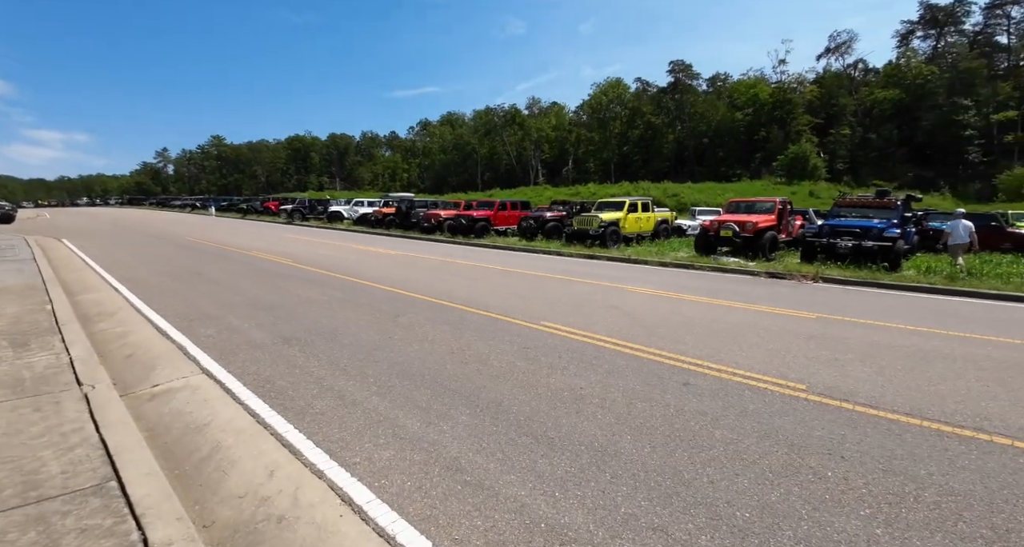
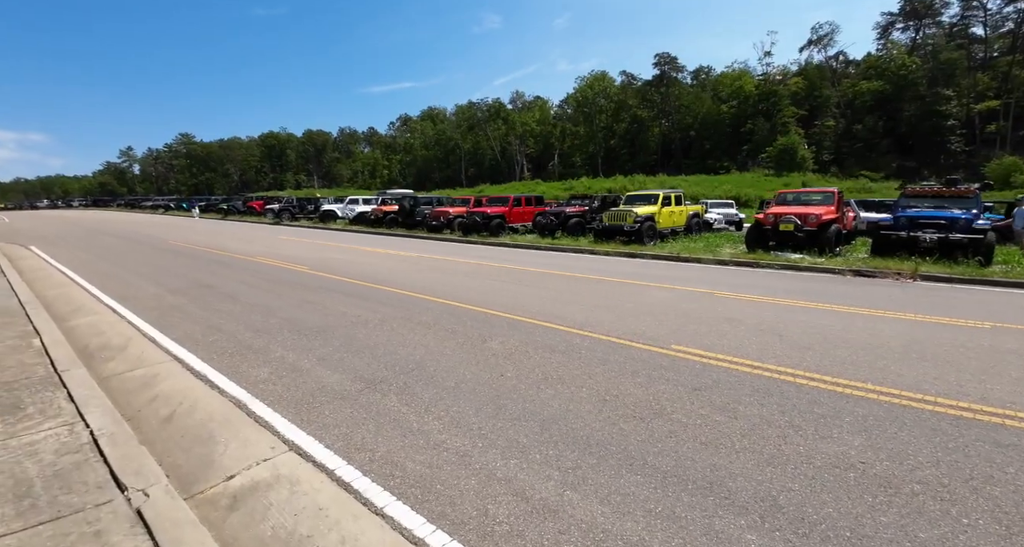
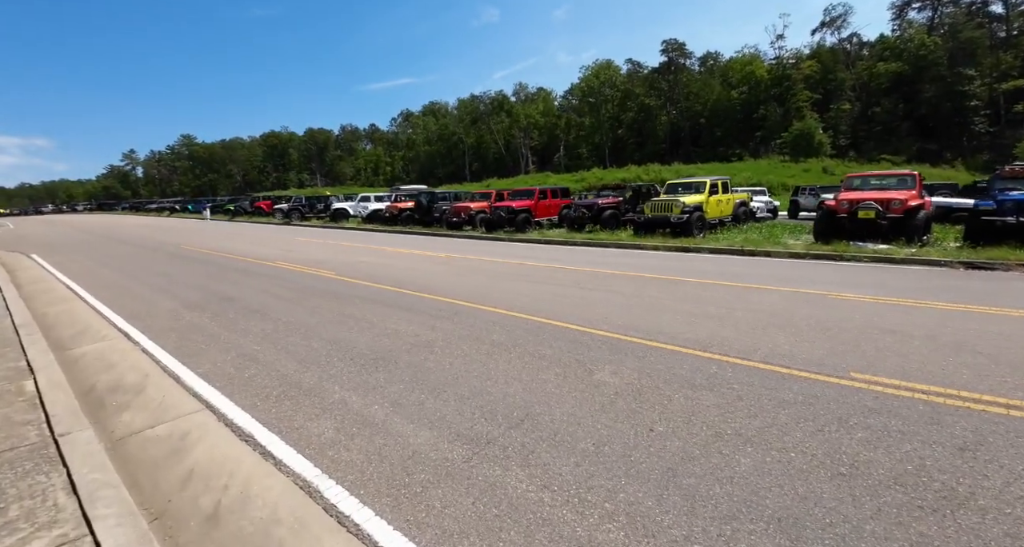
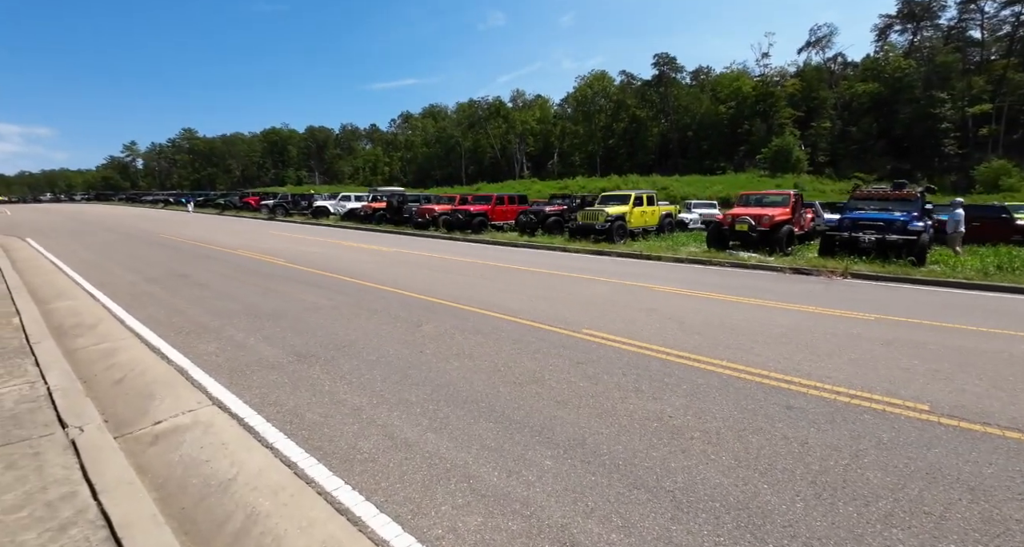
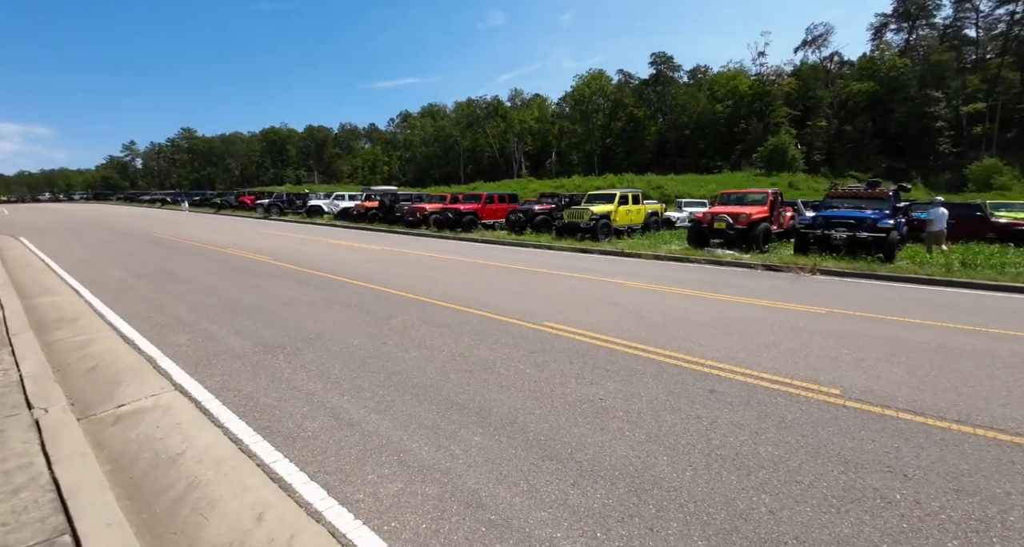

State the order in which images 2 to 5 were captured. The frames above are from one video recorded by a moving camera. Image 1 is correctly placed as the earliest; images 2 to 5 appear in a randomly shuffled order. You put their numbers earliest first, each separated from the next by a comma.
5, 4, 2, 3
